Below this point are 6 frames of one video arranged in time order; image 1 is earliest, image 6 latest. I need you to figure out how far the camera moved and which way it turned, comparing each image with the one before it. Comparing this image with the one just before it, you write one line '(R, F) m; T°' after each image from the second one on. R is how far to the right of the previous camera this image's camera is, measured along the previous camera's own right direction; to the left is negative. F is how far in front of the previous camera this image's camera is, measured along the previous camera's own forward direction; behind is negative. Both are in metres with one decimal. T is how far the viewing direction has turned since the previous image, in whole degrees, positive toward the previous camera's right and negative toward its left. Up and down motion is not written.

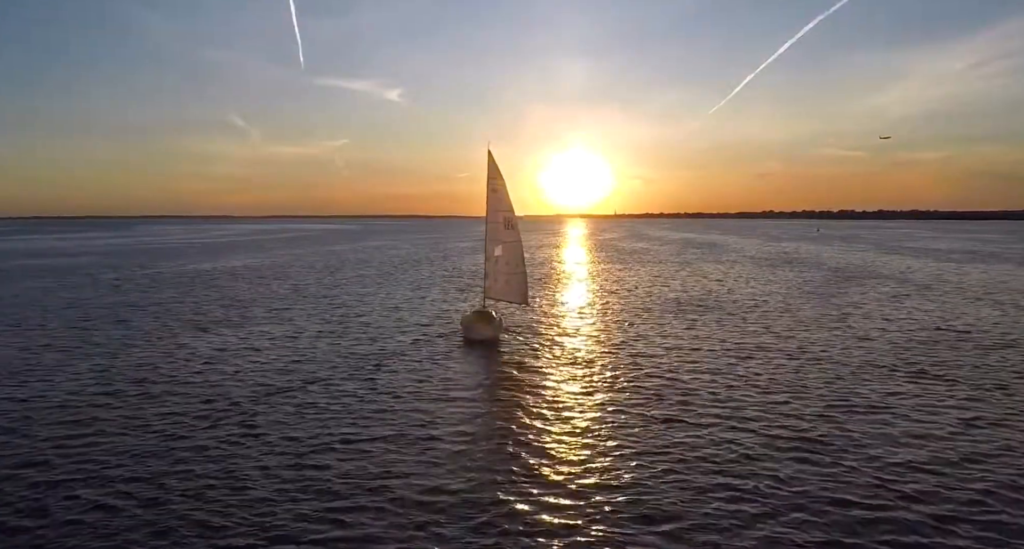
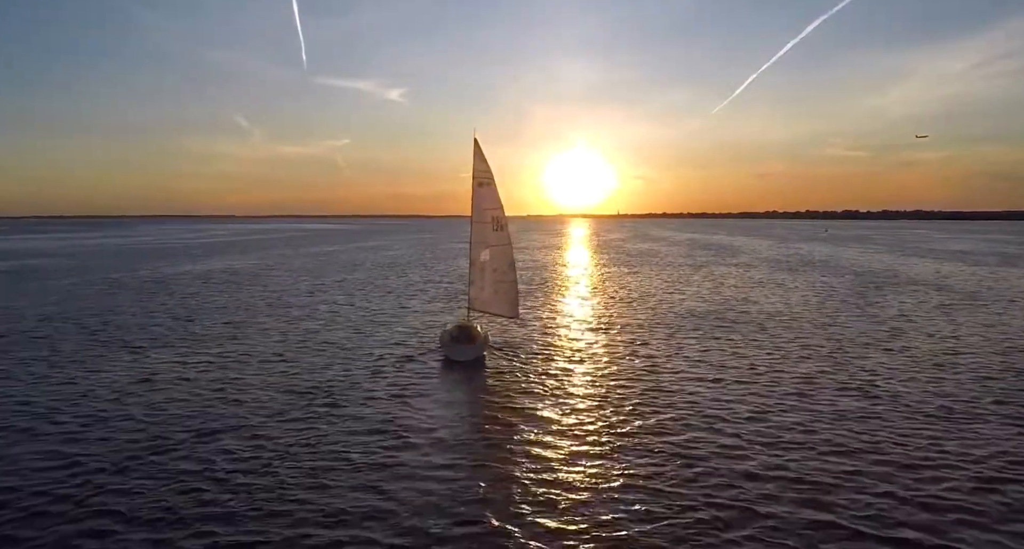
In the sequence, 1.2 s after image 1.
(+0.6, +5.2) m; 0°
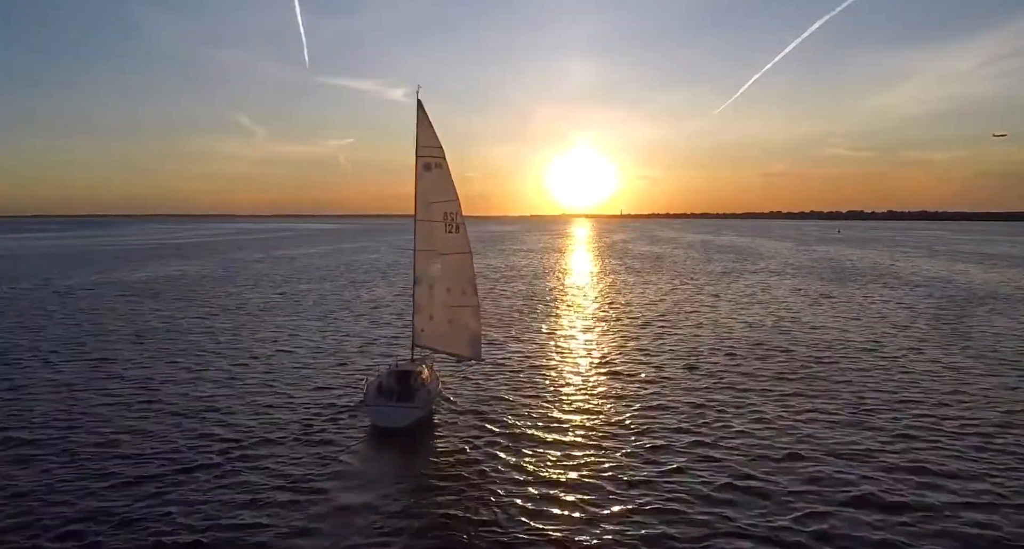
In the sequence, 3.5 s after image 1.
(+1.3, +9.9) m; 0°
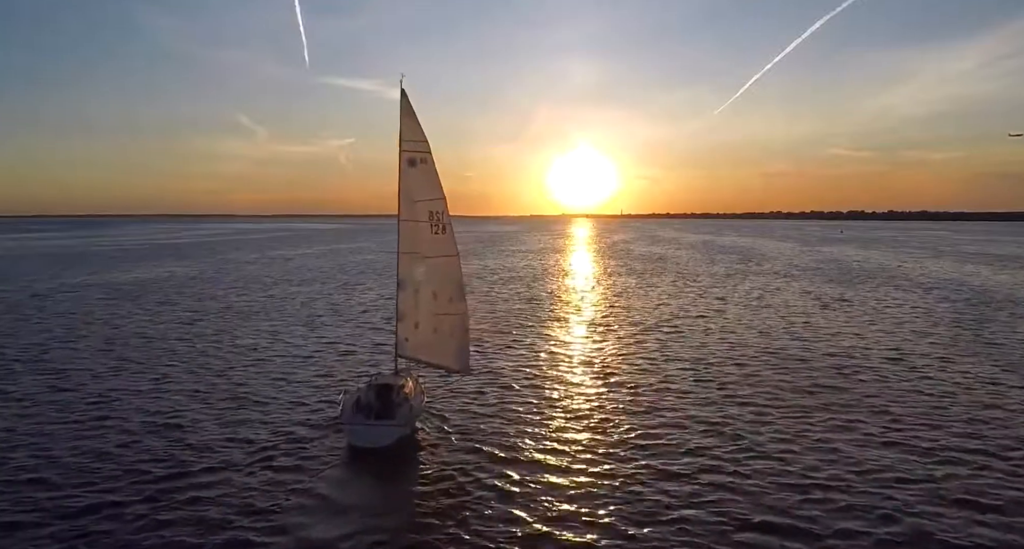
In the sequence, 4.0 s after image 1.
(+0.3, +1.7) m; 0°
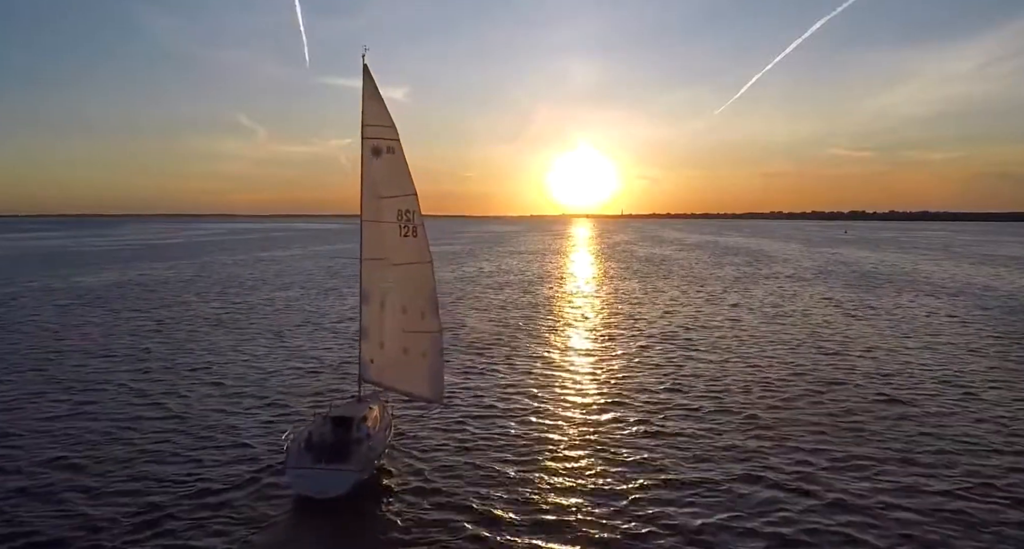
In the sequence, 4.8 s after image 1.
(+0.4, +3.1) m; 0°
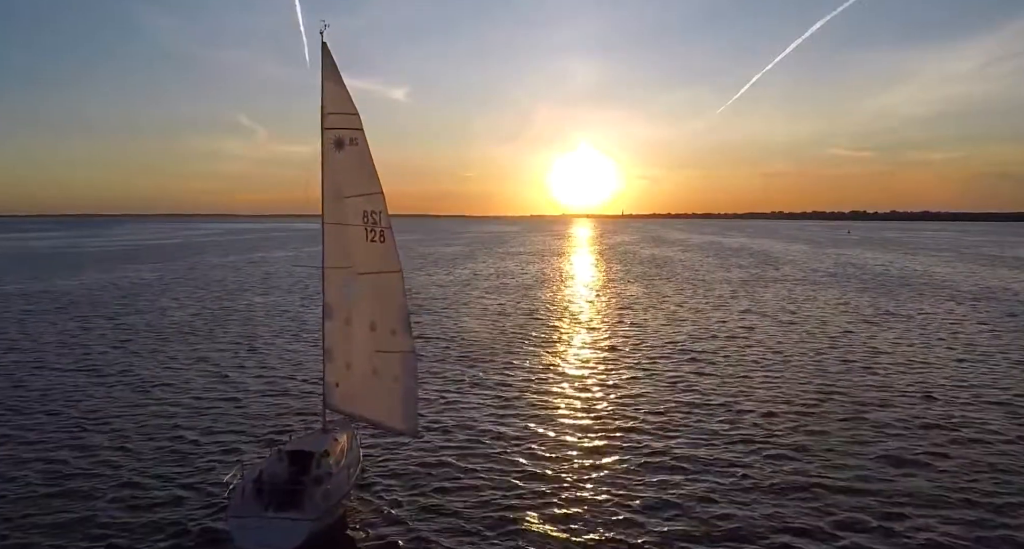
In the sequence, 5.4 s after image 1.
(+0.3, +2.3) m; 0°
